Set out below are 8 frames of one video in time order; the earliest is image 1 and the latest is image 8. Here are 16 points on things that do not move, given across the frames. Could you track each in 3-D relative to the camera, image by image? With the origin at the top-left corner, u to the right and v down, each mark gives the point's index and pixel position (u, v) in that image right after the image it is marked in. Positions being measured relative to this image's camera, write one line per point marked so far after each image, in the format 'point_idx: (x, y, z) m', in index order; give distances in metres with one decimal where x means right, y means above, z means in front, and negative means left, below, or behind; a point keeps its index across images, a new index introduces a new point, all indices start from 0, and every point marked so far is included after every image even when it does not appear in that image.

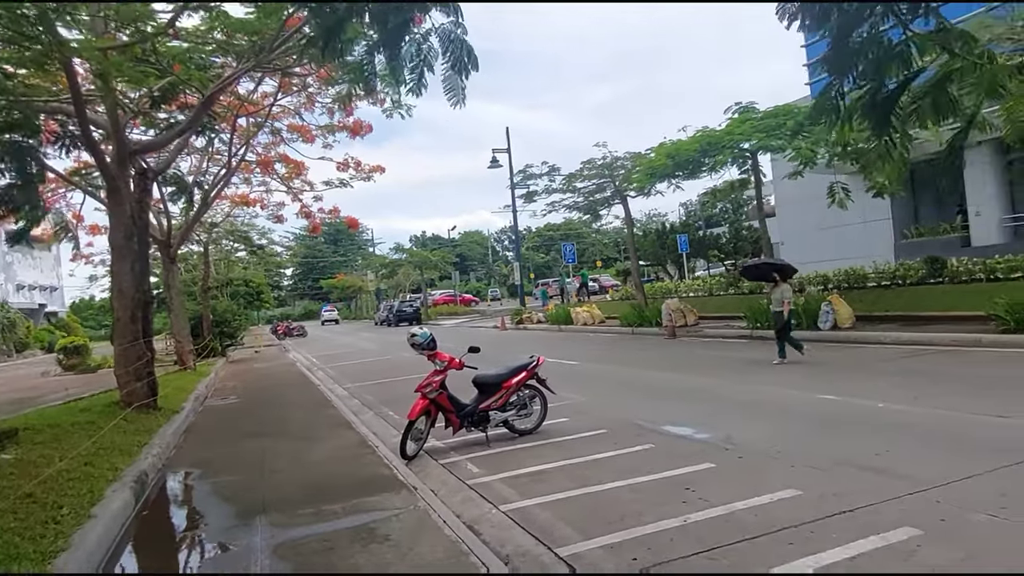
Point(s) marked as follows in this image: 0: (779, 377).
0: (+4.4, -1.4, +11.6) m
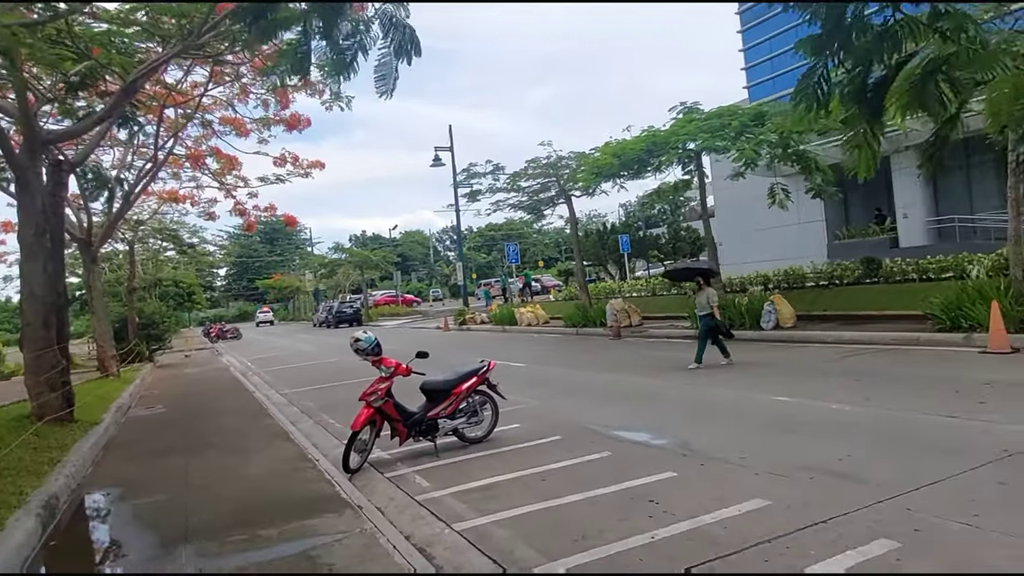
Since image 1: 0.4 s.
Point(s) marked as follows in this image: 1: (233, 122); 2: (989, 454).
0: (+3.5, -1.4, +11.5) m
1: (-6.8, +4.0, +17.2) m
2: (+3.9, -1.4, +5.8) m
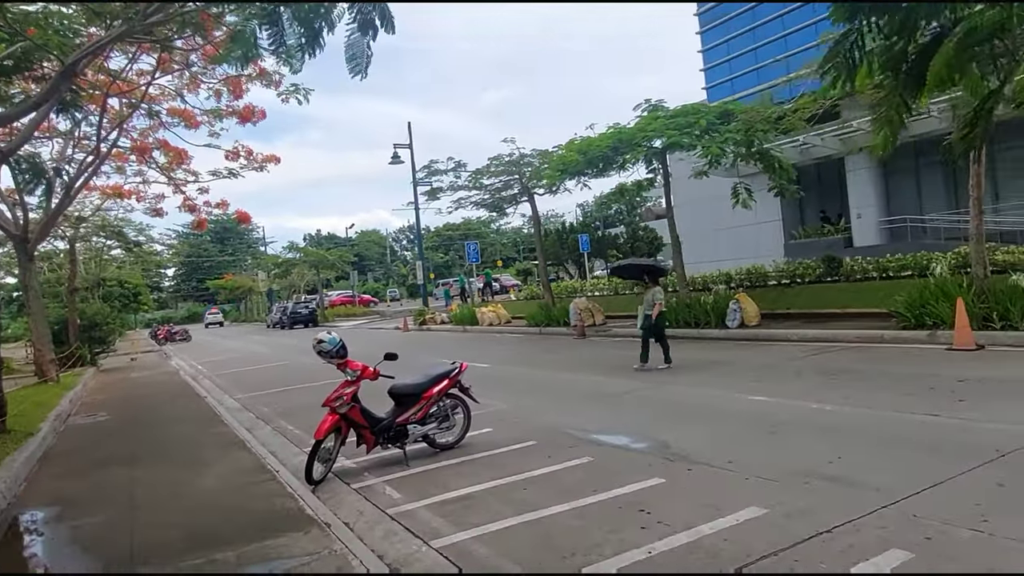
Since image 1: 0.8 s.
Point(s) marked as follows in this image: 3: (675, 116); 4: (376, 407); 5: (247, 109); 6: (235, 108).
0: (+3.0, -1.4, +11.4) m
1: (-7.6, +4.0, +16.4) m
2: (+3.8, -1.3, +5.7) m
3: (+3.9, +4.1, +16.6) m
4: (-2.0, -1.7, +10.3) m
5: (-5.4, +3.7, +14.5) m
6: (-5.8, +3.7, +14.7) m
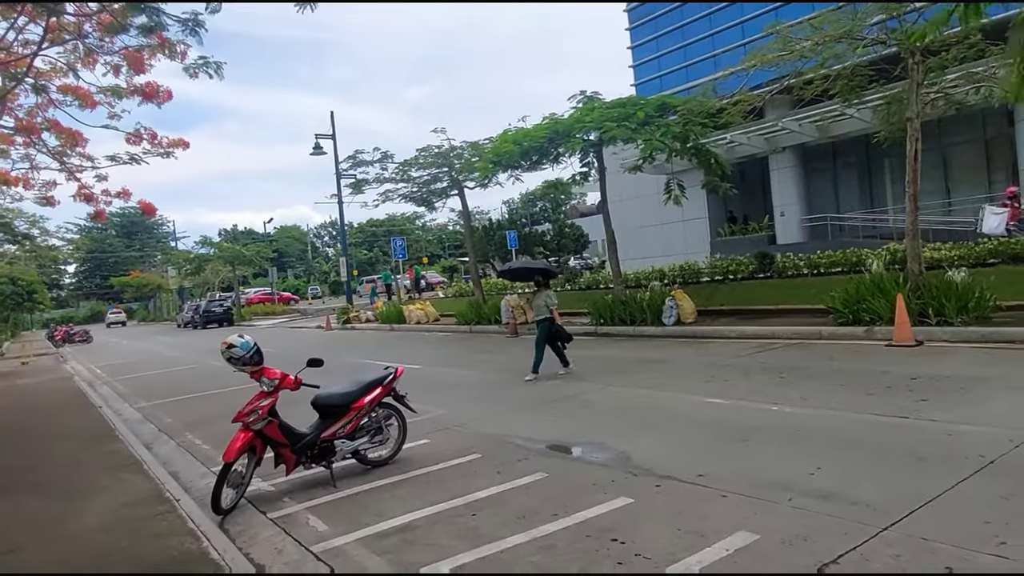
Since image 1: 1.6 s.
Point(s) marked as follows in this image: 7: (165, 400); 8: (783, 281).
0: (+2.0, -1.3, +10.9) m
1: (-9.1, +4.1, +14.7) m
2: (+3.4, -1.3, +5.3) m
3: (+2.3, +4.1, +16.2) m
4: (-2.8, -1.7, +9.3) m
5: (-6.7, +3.7, +13.0) m
6: (-7.0, +3.8, +13.2) m
7: (-6.3, -2.0, +12.7) m
8: (+6.7, +0.2, +17.4) m
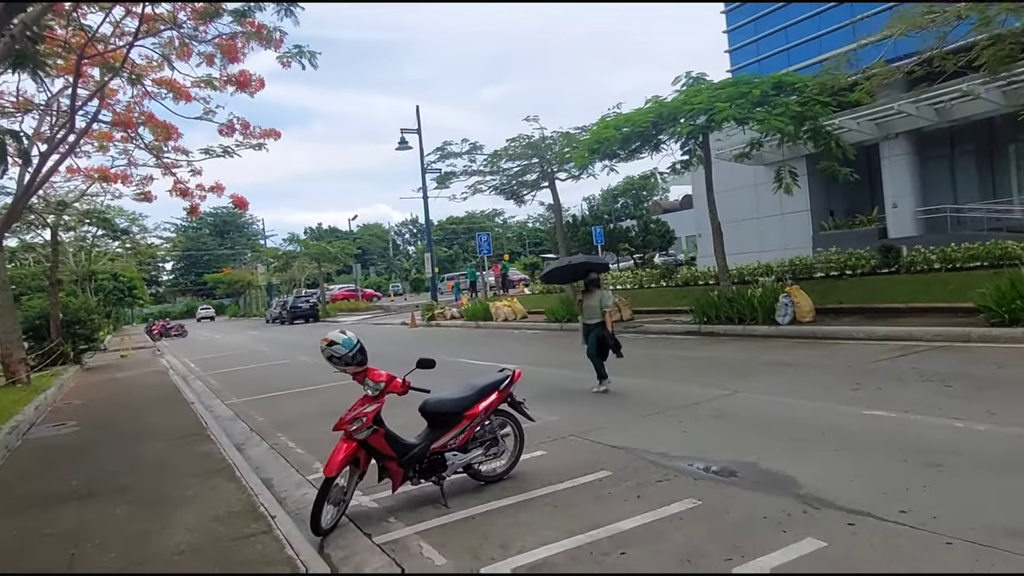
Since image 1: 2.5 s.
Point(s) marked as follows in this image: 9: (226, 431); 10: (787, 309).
0: (+3.6, -1.3, +9.6) m
1: (-7.1, +4.2, +14.7) m
2: (+4.3, -1.2, +4.0) m
3: (+4.4, +4.2, +14.9) m
4: (-1.4, -1.6, +8.6) m
5: (-4.8, +3.9, +12.7) m
6: (-5.2, +3.9, +12.9) m
7: (-4.5, -1.9, +12.4) m
8: (+8.9, +0.3, +15.7) m
9: (-3.7, -1.8, +9.2) m
10: (+5.8, -0.4, +14.9) m
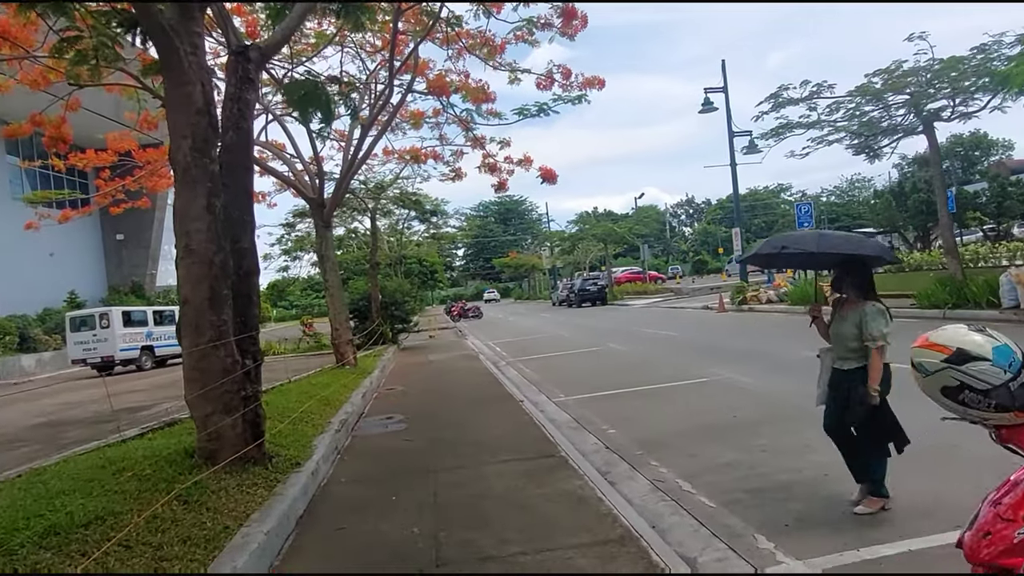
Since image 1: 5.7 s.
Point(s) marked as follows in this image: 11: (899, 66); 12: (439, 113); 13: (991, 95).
0: (+7.6, -1.0, +4.7) m
1: (-0.5, +4.6, +13.2) m
2: (+6.2, -1.1, -0.9) m
3: (+10.3, +4.6, +9.1) m
4: (+2.5, -1.3, +5.6) m
5: (+0.9, +4.2, +10.5) m
6: (+0.6, +4.3, +10.9) m
7: (+1.1, -1.6, +10.3) m
8: (+14.7, +0.7, +8.3) m
9: (+0.7, -1.6, +7.0) m
10: (+11.6, 0.0, +8.7) m
11: (+8.7, +5.0, +16.0) m
12: (-1.7, +3.8, +15.4) m
13: (+9.8, +4.0, +15.1) m
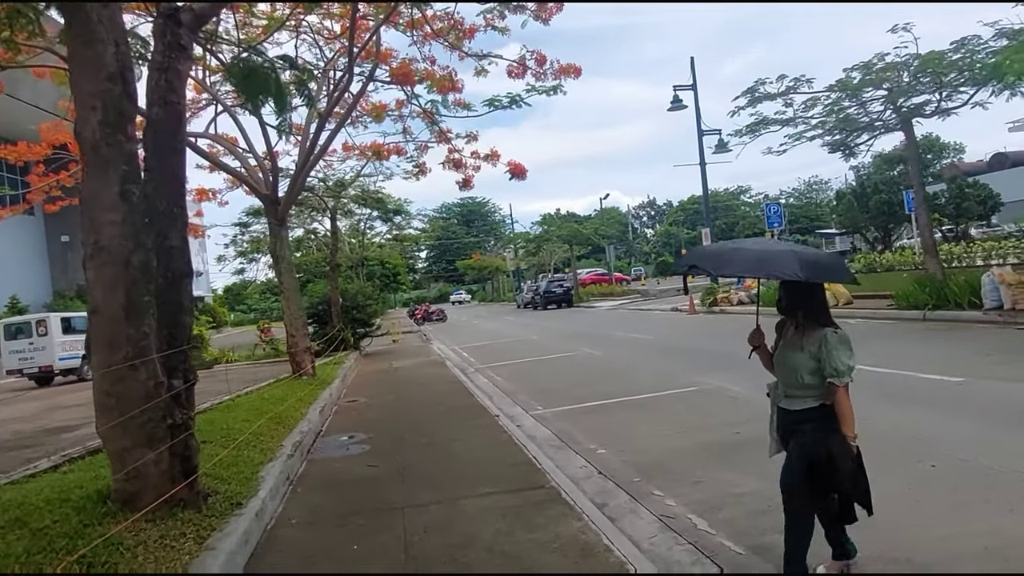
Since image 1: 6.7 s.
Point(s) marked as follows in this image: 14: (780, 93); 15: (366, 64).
0: (+7.5, -1.0, +4.2) m
1: (-1.0, +4.6, +12.3) m
2: (+6.4, -1.1, -1.4) m
3: (+9.9, +4.7, +8.8) m
4: (+2.4, -1.3, +4.8) m
5: (+0.5, +4.2, +9.7) m
6: (+0.2, +4.2, +10.0) m
7: (+0.8, -1.6, +9.4) m
8: (+14.5, +0.7, +8.2) m
9: (+0.5, -1.6, +6.1) m
10: (+11.3, 0.0, +8.5) m
11: (+8.0, +5.0, +15.6) m
12: (-2.4, +3.8, +14.5) m
13: (+9.1, +3.9, +14.7) m
14: (+6.5, +4.7, +17.0) m
15: (-2.8, +4.4, +13.7) m
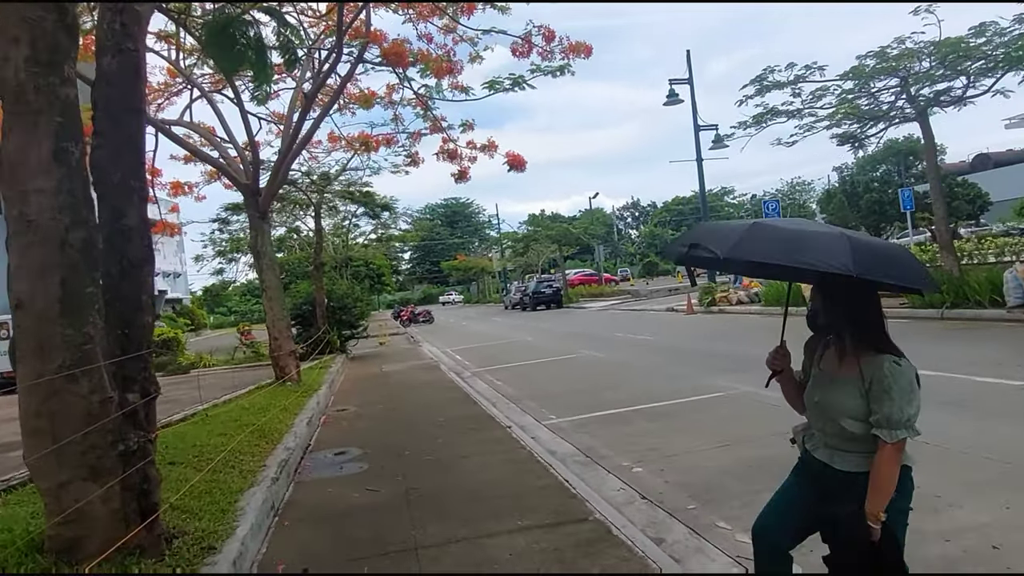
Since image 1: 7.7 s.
0: (+7.8, -0.9, +3.5) m
1: (-1.0, +4.6, +11.3) m
2: (+6.8, -1.0, -2.2) m
3: (+10.0, +4.7, +8.1) m
4: (+2.7, -1.3, +3.9) m
5: (+0.6, +4.2, +8.8) m
6: (+0.3, +4.3, +9.1) m
7: (+0.9, -1.5, +8.5) m
8: (+14.6, +0.8, +7.6) m
9: (+0.7, -1.5, +5.2) m
10: (+11.4, +0.1, +7.8) m
11: (+8.0, +5.1, +14.8) m
12: (-2.4, +3.8, +13.5) m
13: (+9.1, +4.0, +14.0) m
14: (+6.4, +4.8, +16.3) m
15: (-2.8, +4.4, +12.7) m
